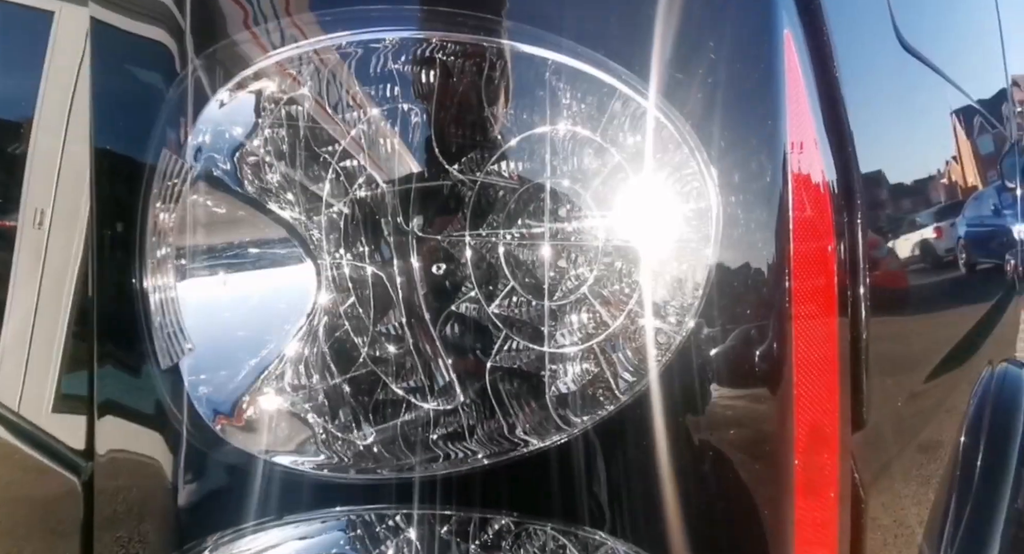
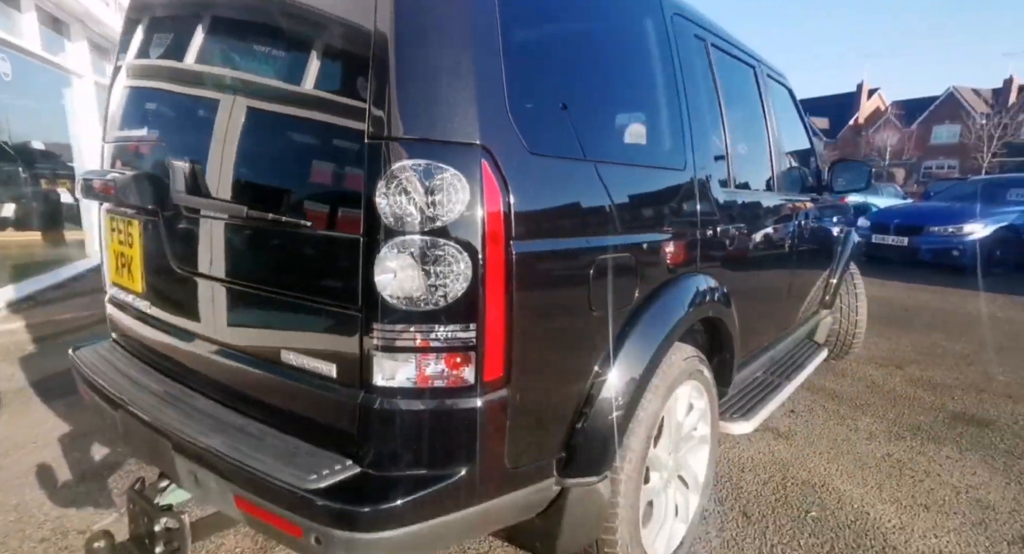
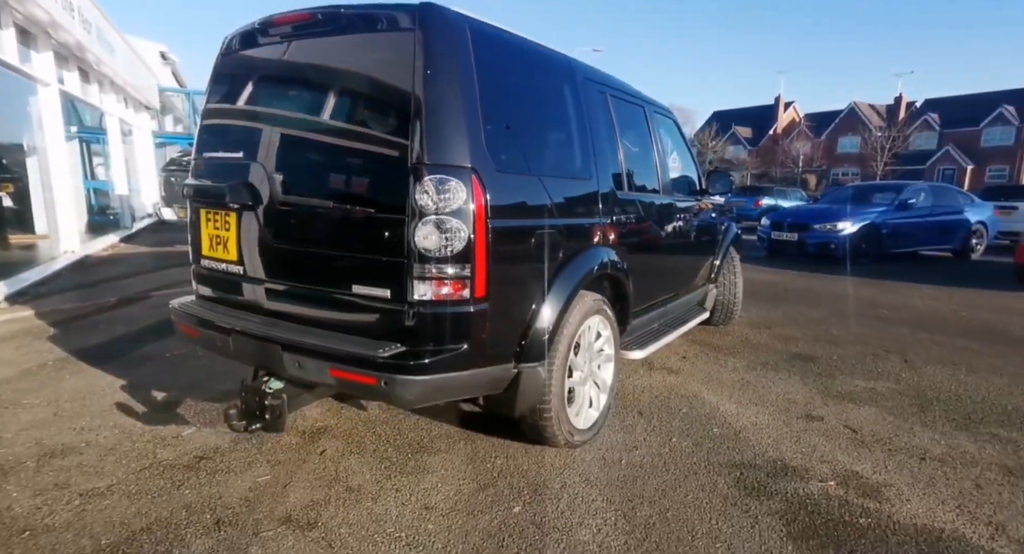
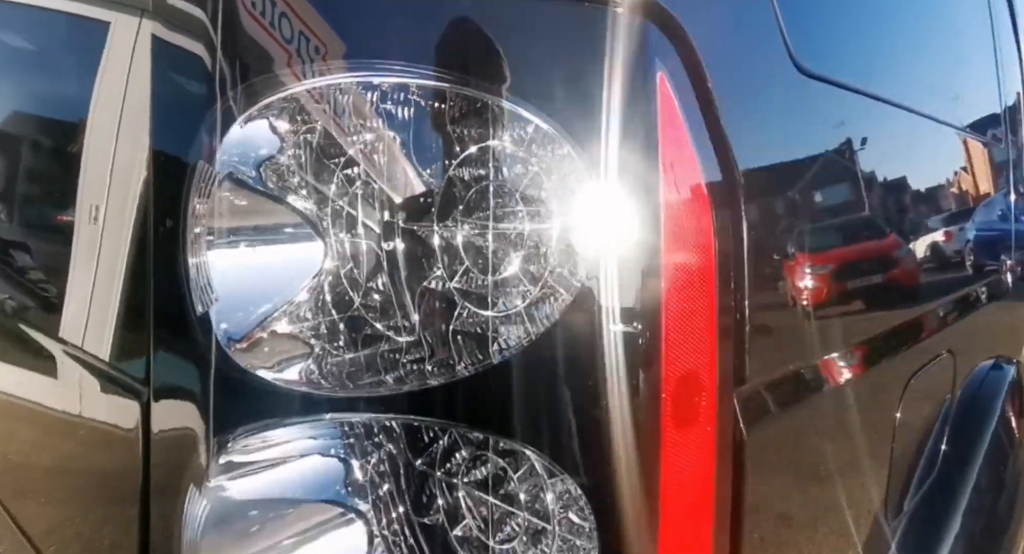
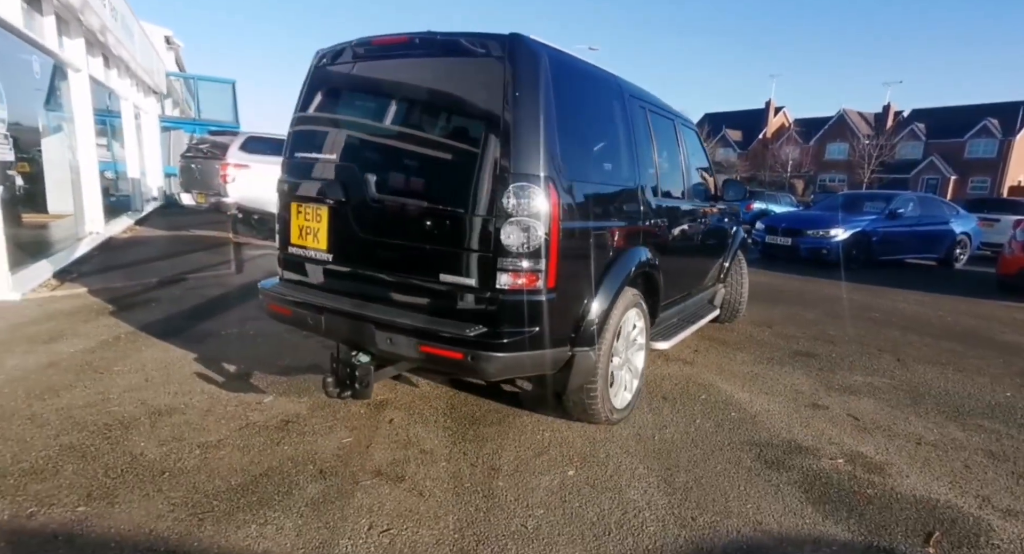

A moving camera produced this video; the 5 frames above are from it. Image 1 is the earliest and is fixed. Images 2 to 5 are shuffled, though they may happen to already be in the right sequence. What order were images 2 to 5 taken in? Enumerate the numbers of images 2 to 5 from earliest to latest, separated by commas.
4, 2, 3, 5
